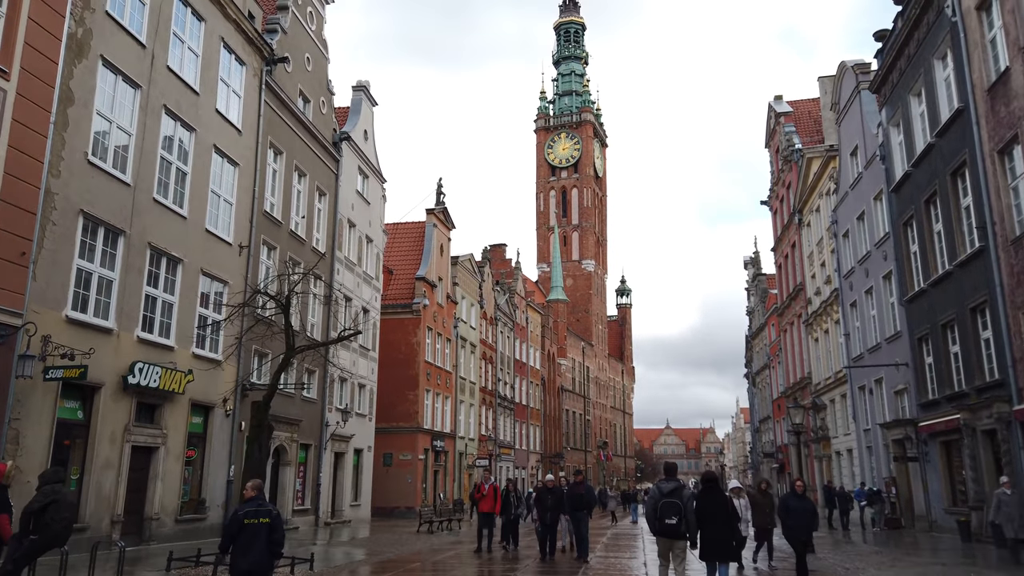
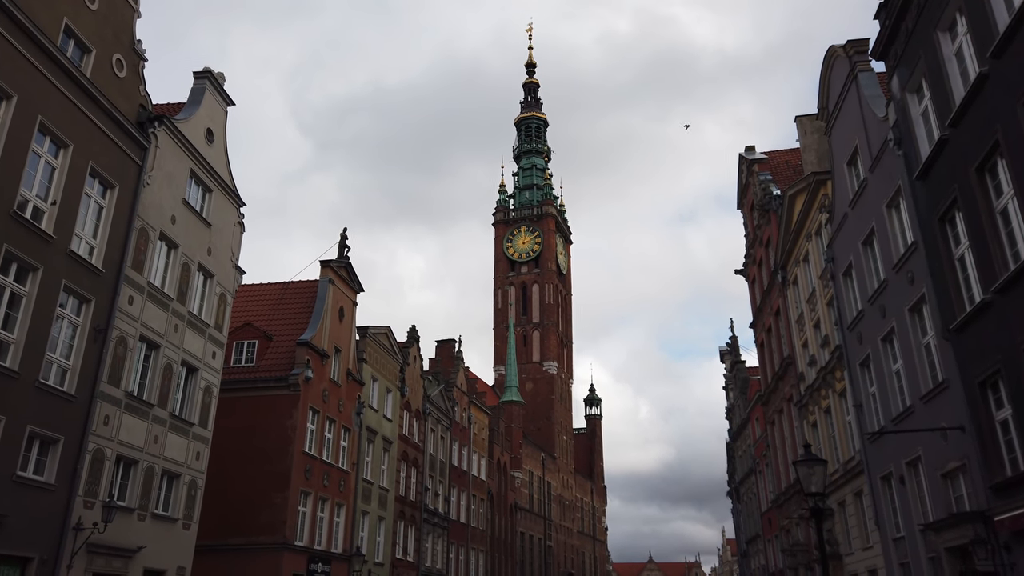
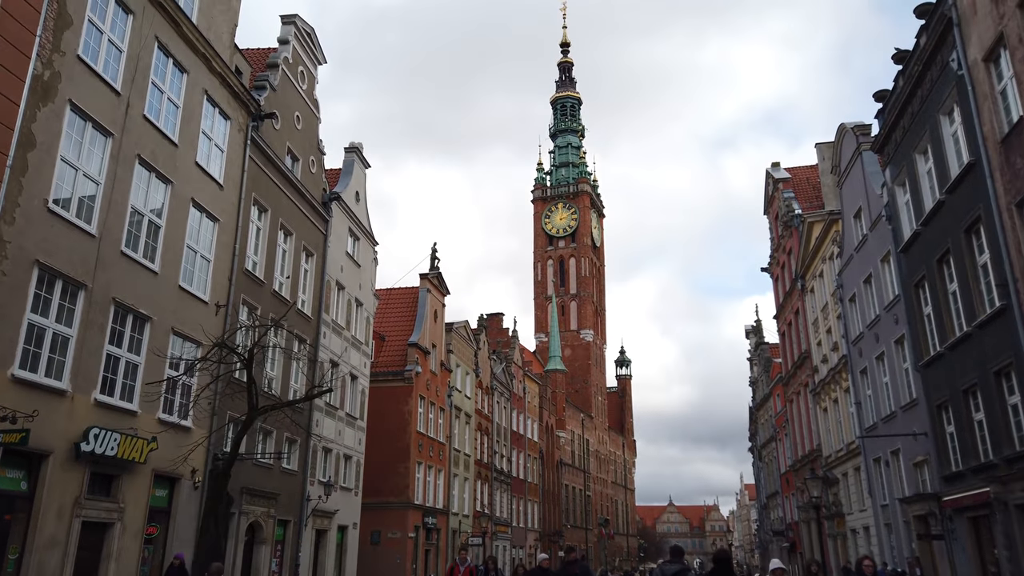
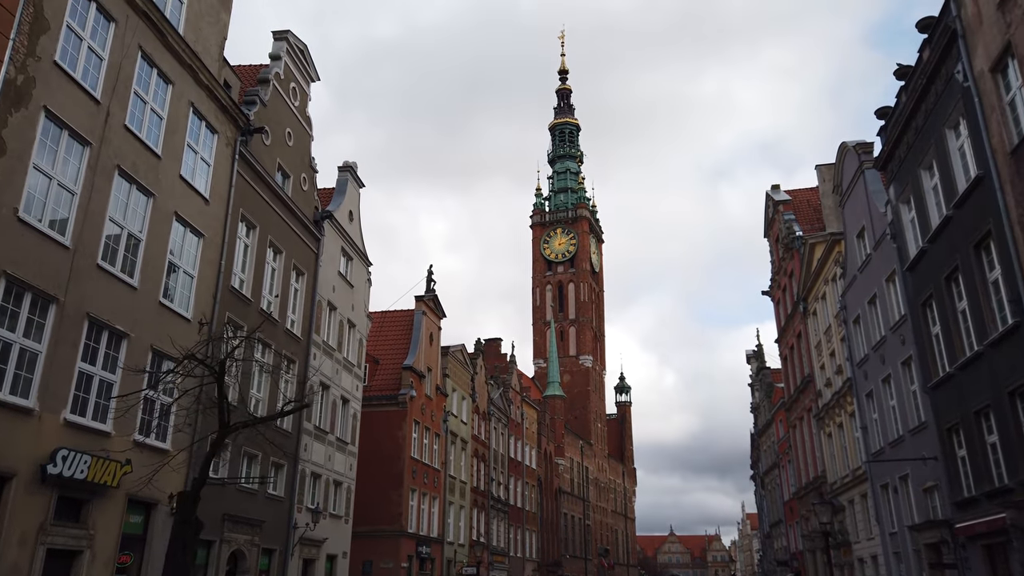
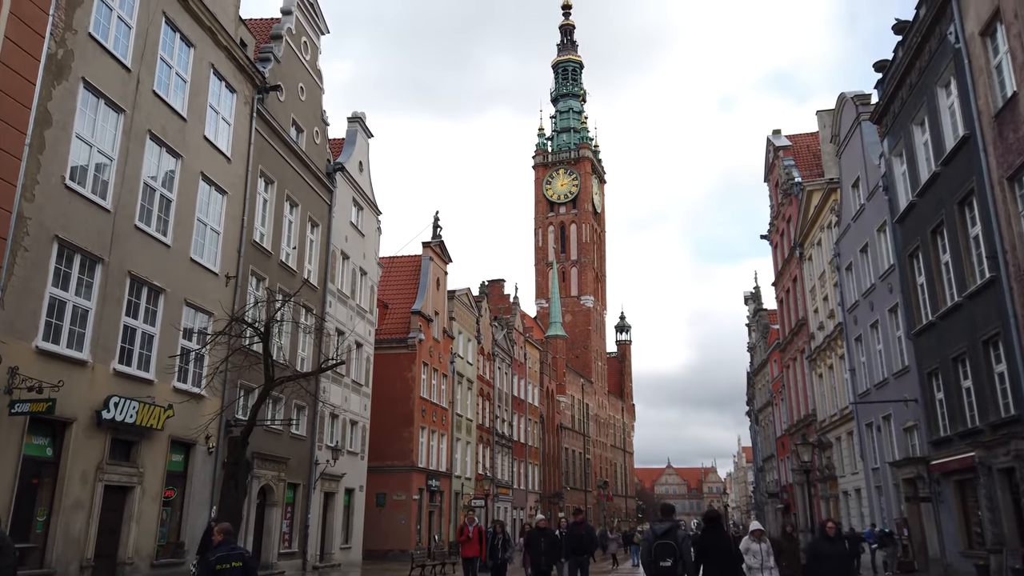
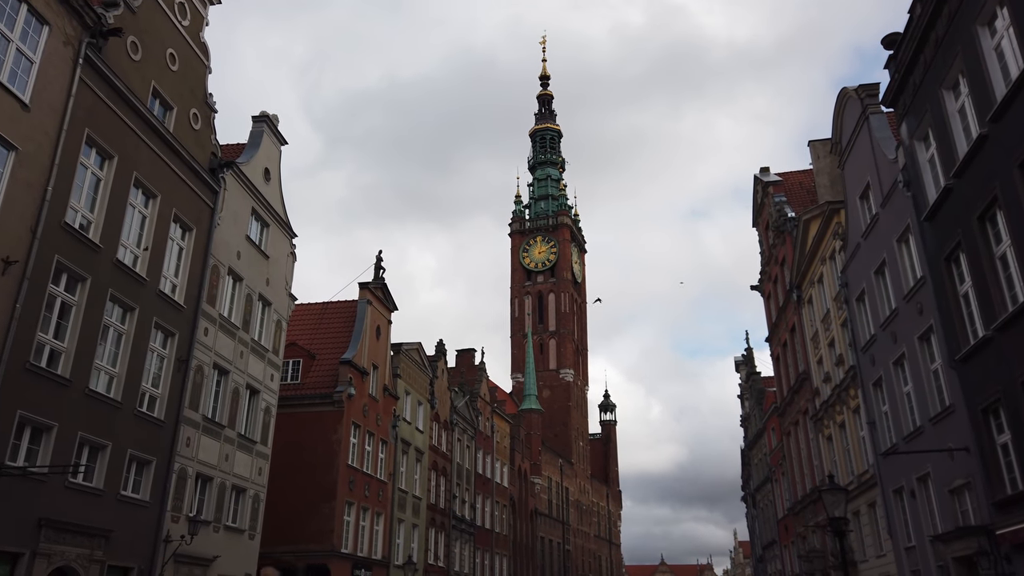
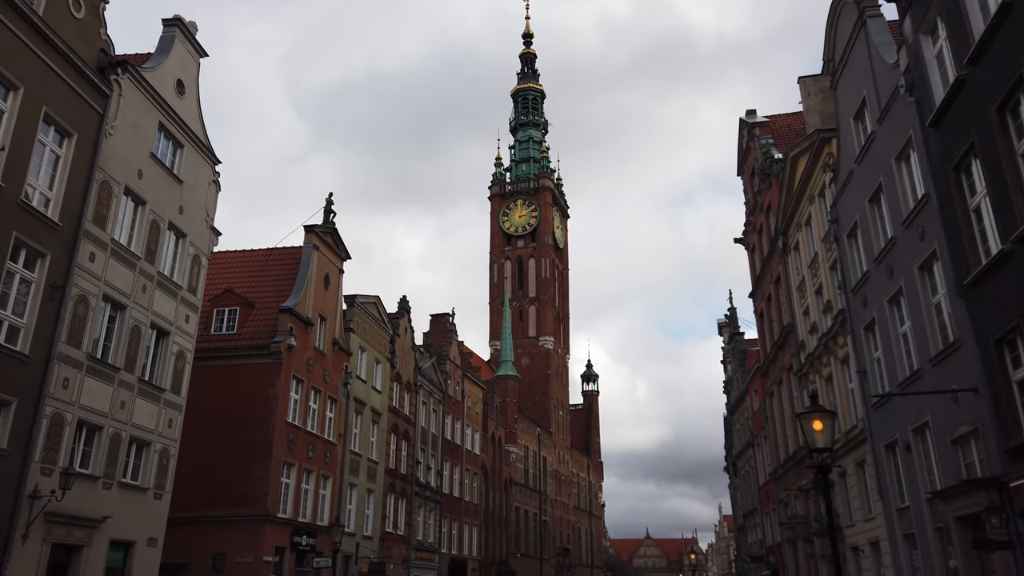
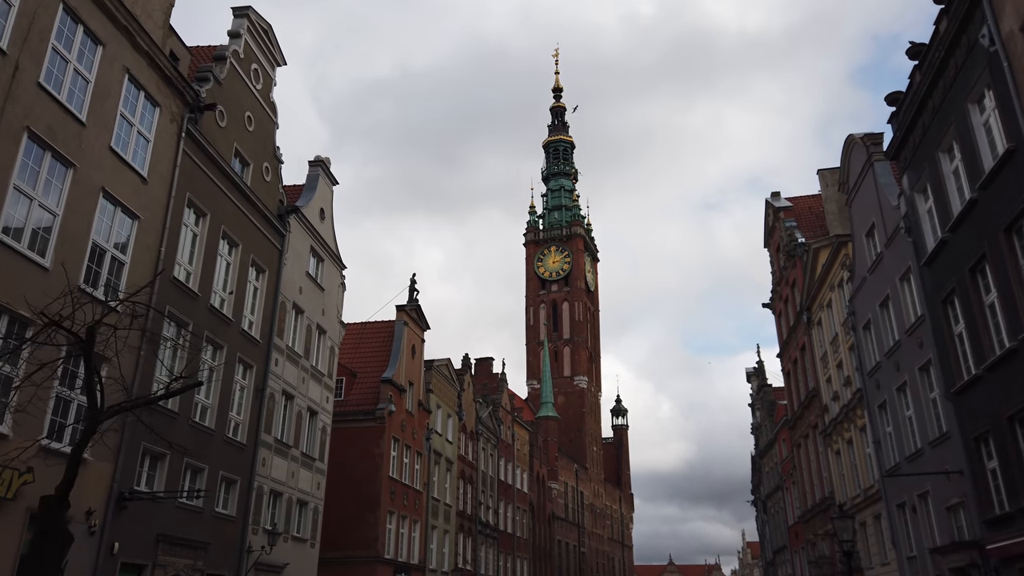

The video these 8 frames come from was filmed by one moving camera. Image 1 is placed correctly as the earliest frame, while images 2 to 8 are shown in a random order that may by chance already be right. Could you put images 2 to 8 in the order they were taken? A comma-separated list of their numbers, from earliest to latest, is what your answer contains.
5, 3, 4, 8, 6, 2, 7
